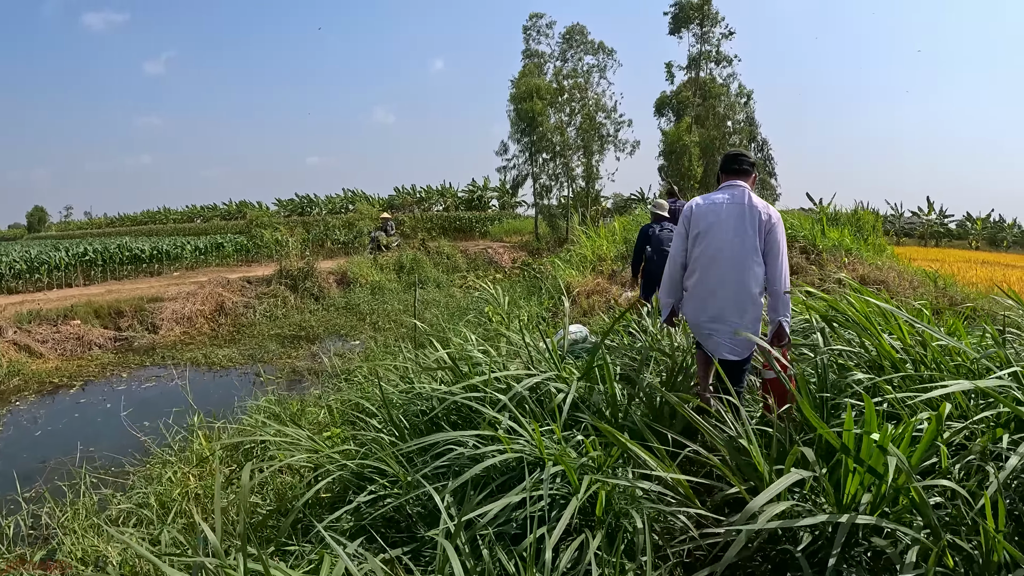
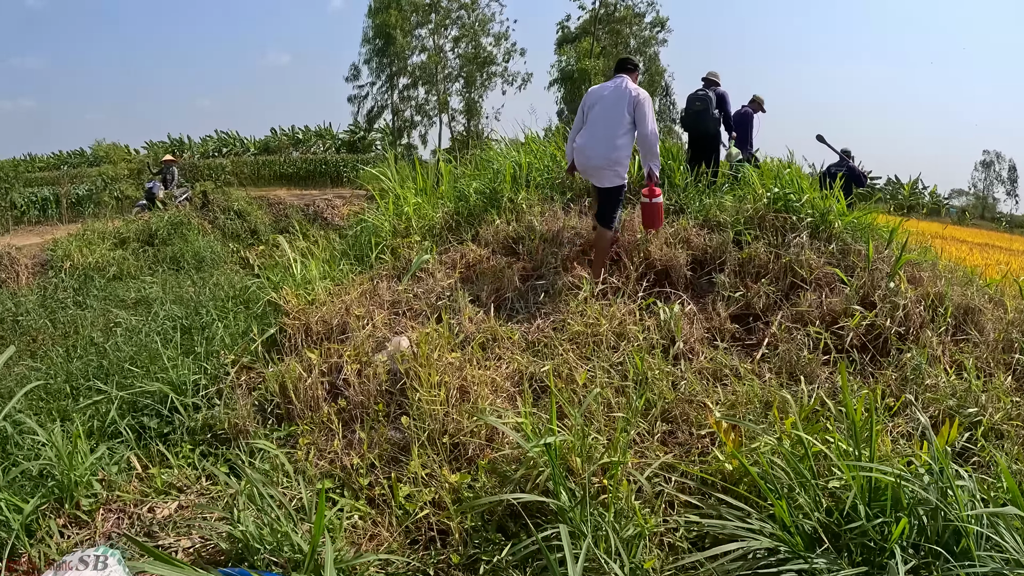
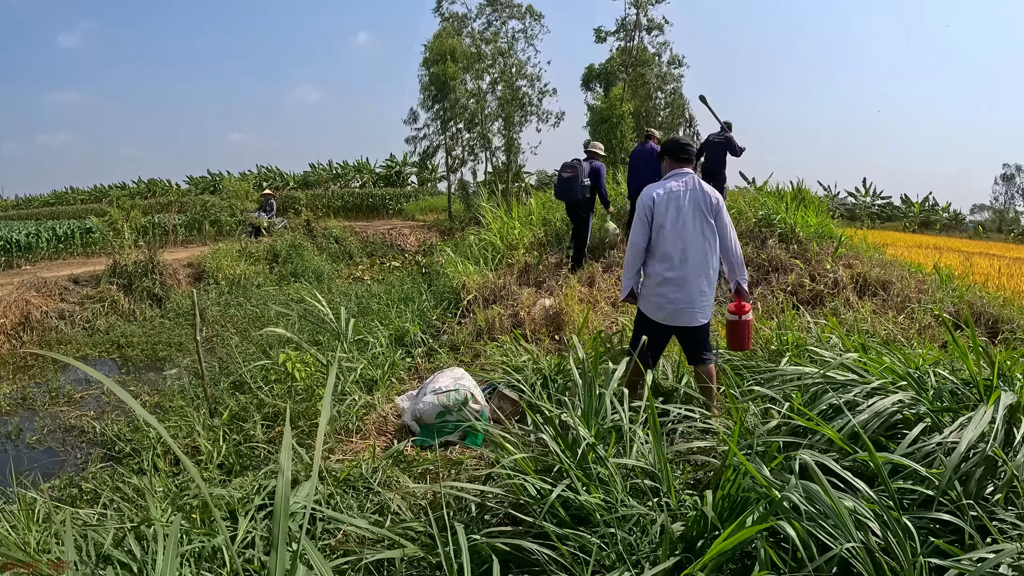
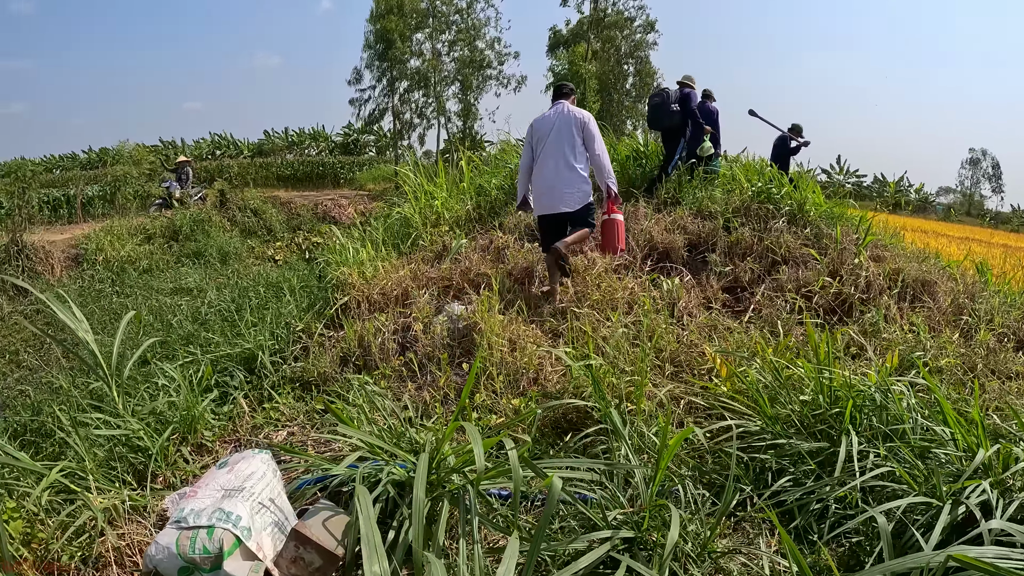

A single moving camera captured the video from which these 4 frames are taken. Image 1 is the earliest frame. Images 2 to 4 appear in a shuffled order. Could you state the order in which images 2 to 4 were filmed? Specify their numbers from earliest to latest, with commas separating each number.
3, 4, 2
